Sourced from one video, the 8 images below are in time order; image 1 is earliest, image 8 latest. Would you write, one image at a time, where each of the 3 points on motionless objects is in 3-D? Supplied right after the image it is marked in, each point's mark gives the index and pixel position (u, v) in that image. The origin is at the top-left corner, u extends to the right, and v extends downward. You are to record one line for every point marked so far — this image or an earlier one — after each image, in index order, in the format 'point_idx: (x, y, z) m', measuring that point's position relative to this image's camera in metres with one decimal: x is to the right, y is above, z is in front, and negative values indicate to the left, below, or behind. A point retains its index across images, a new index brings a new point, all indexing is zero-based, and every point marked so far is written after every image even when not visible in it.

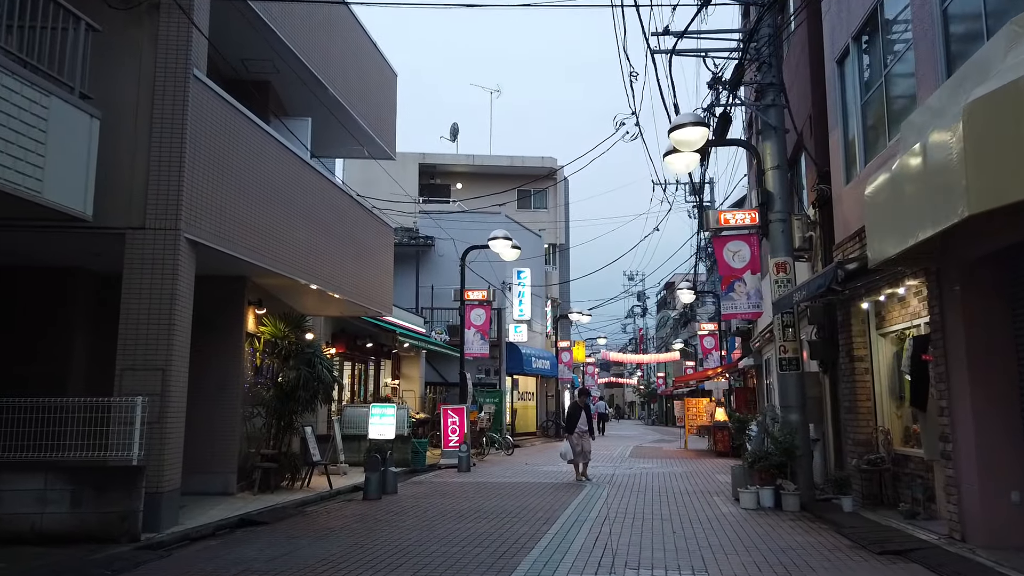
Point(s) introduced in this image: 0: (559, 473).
0: (+1.1, -4.2, +16.8) m
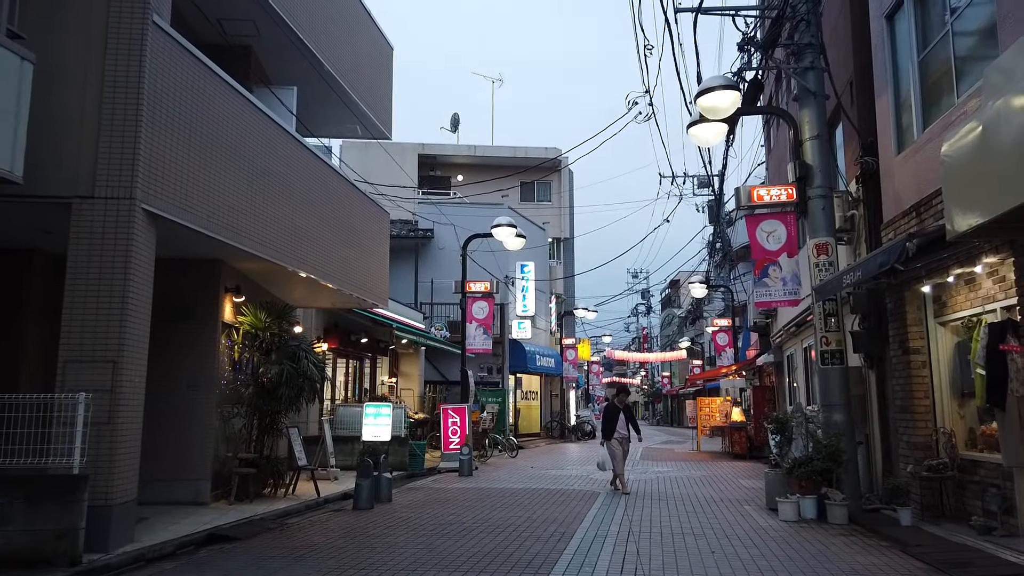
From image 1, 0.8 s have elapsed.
0: (+1.2, -4.0, +15.5) m
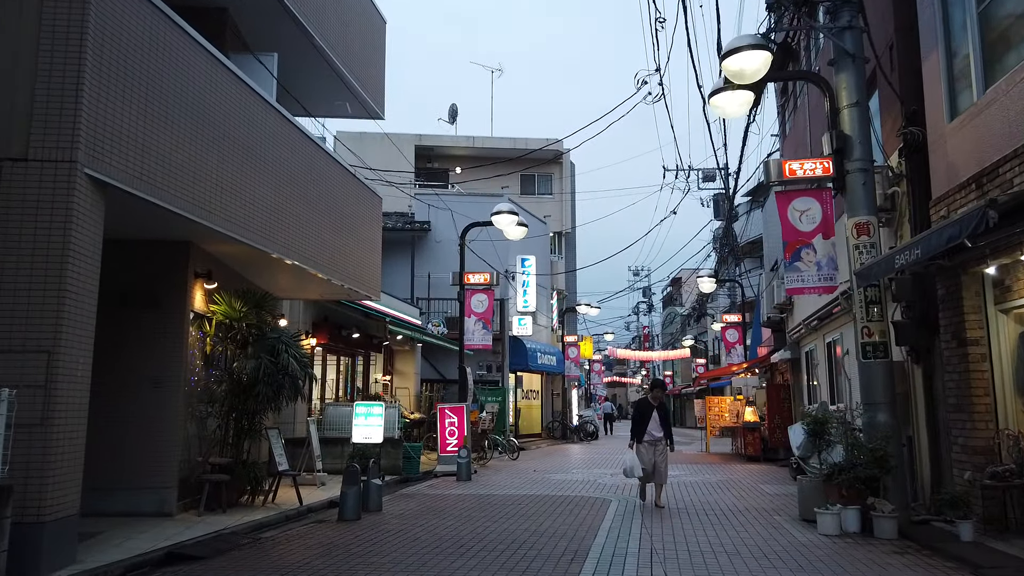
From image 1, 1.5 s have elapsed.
0: (+1.2, -3.8, +14.4) m
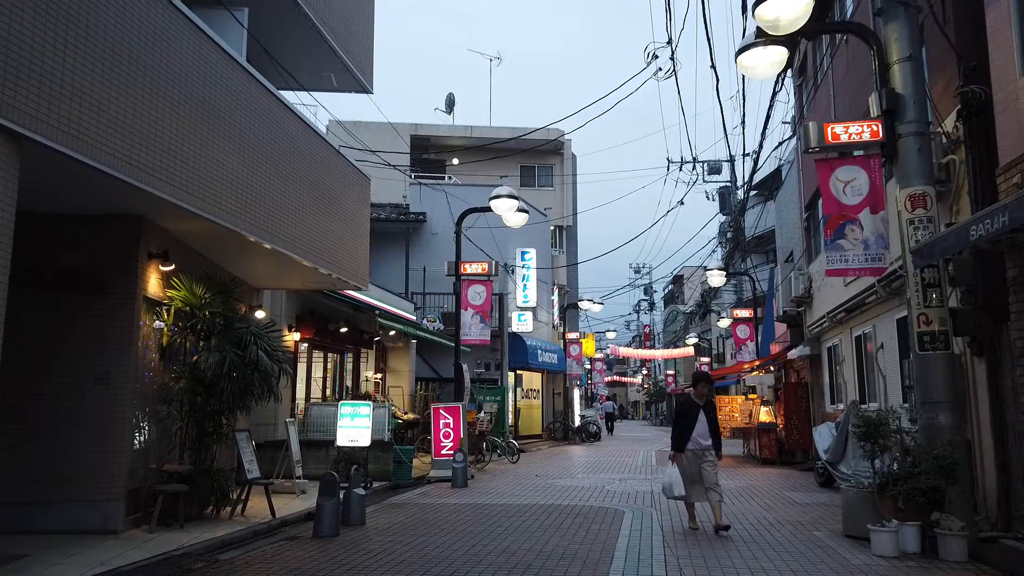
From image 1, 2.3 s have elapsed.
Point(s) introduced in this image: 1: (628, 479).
0: (+1.2, -3.6, +13.2) m
1: (+2.2, -3.7, +14.4) m
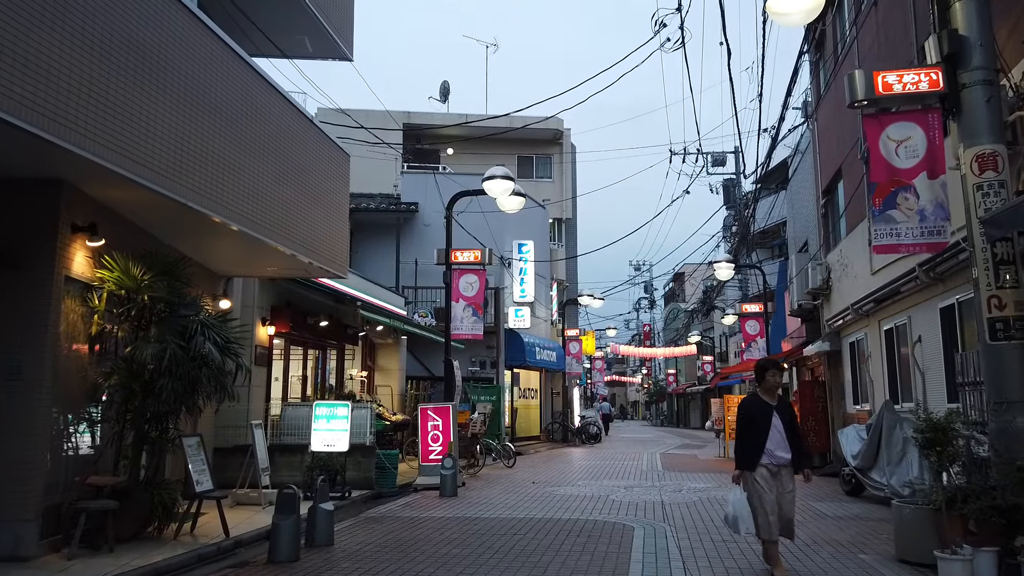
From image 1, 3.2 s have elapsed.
0: (+1.1, -3.4, +11.9) m
1: (+2.1, -3.5, +13.1) m
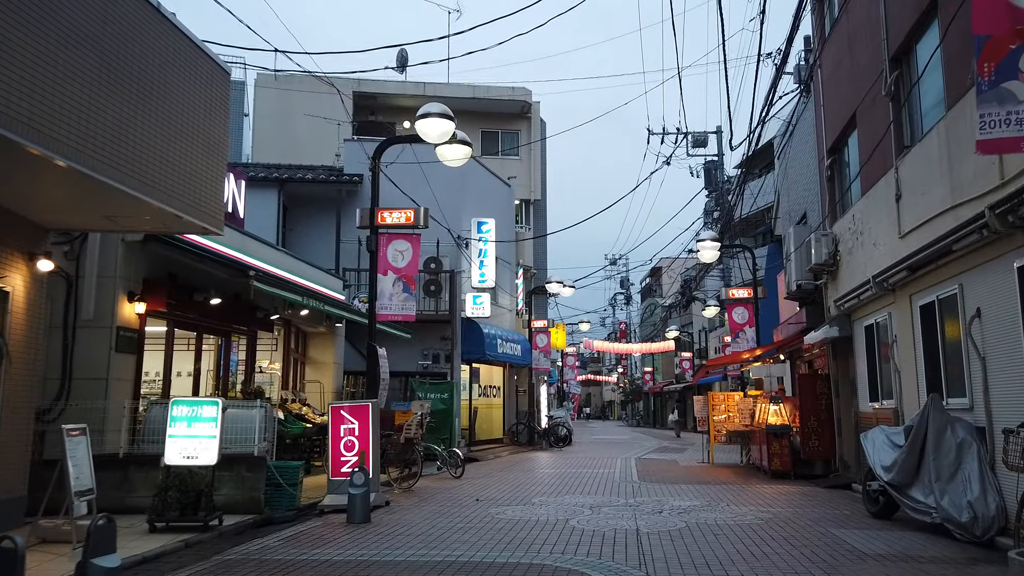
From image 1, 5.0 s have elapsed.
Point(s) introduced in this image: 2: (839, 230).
0: (+0.3, -2.9, +9.1) m
1: (+1.2, -3.0, +10.3) m
2: (+6.1, +1.1, +13.8) m
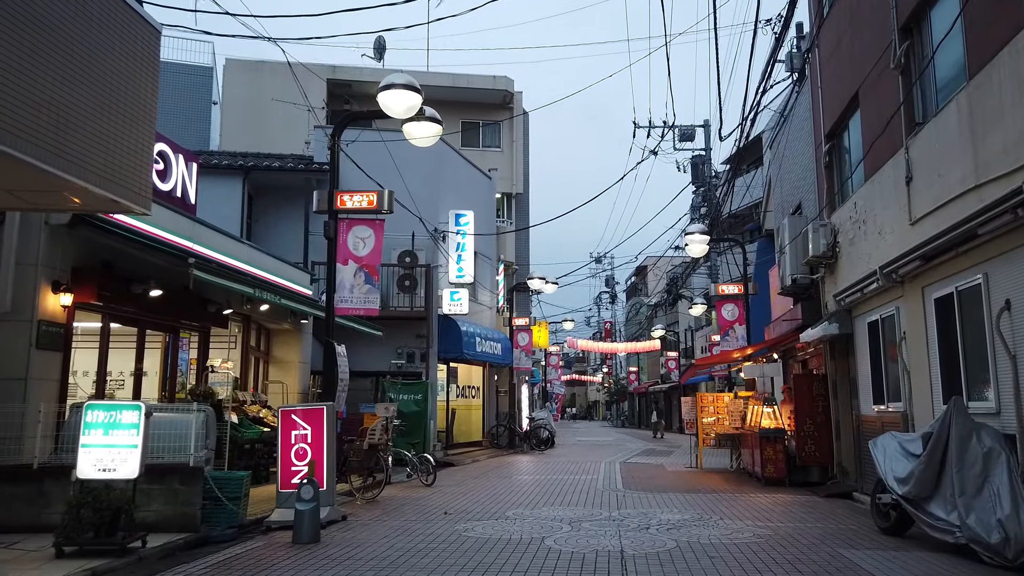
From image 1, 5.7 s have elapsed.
0: (-0.1, -2.8, +8.0) m
1: (+0.9, -2.9, +9.2) m
2: (+5.7, +1.2, +12.9) m
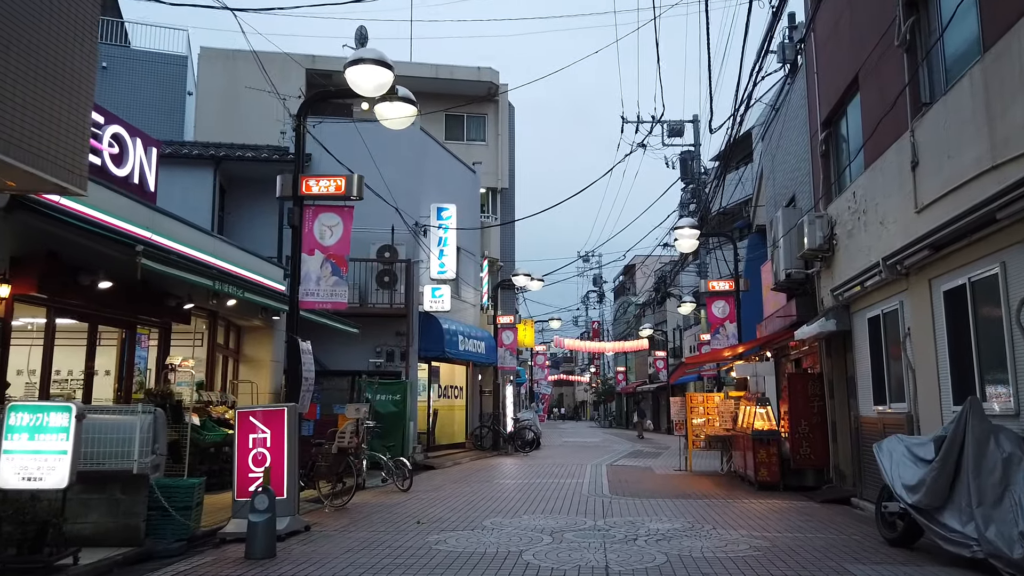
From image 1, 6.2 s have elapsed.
0: (-0.3, -2.7, +7.3) m
1: (+0.6, -2.8, +8.5) m
2: (+5.4, +1.3, +12.3) m
